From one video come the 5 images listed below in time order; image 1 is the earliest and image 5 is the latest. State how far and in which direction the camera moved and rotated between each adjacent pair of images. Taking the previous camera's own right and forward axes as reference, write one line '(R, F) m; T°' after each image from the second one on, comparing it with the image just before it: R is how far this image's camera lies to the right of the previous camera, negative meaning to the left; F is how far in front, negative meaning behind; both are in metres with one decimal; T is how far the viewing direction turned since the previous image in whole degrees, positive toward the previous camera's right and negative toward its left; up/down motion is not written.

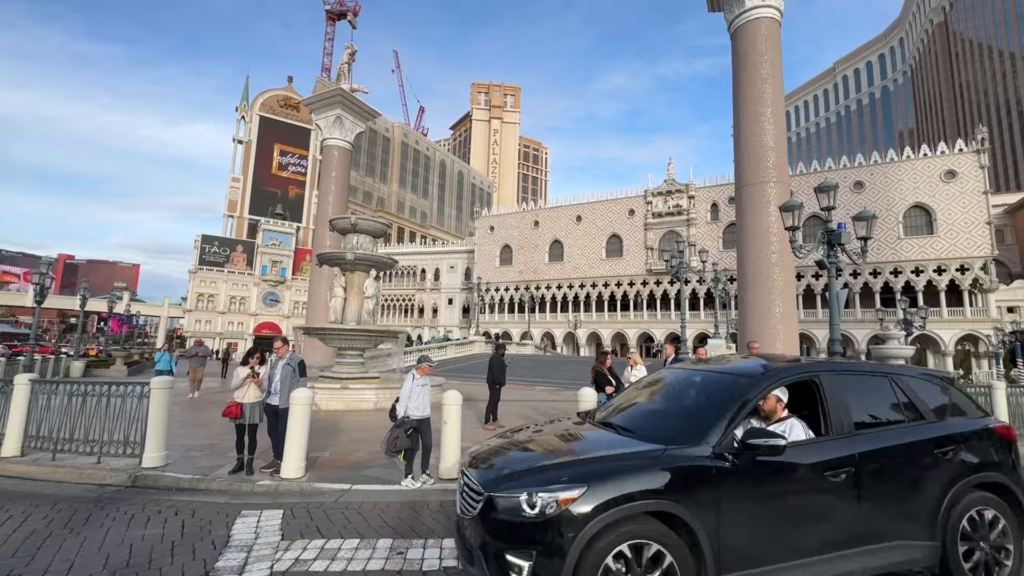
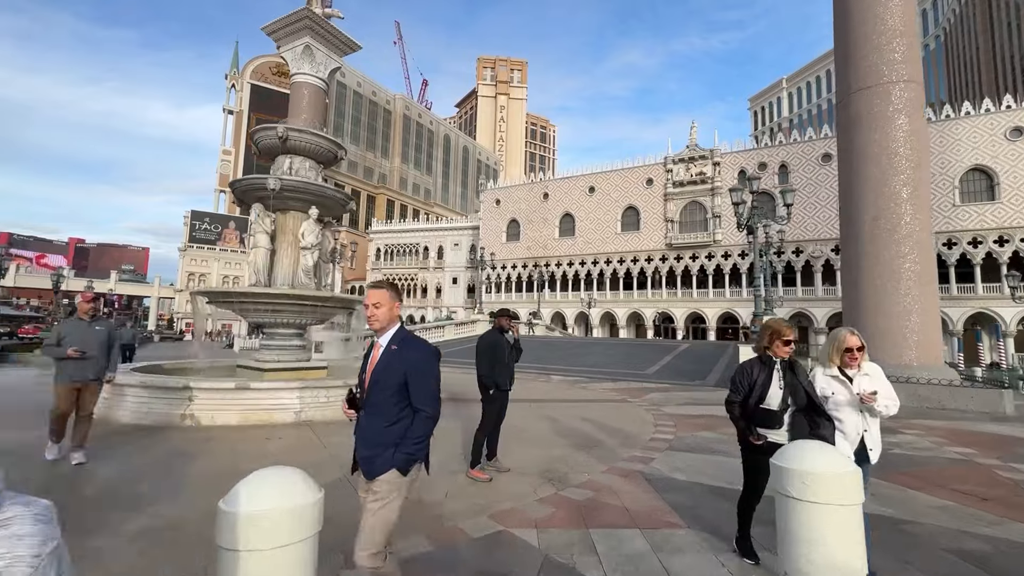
(0.0, +4.3) m; -1°
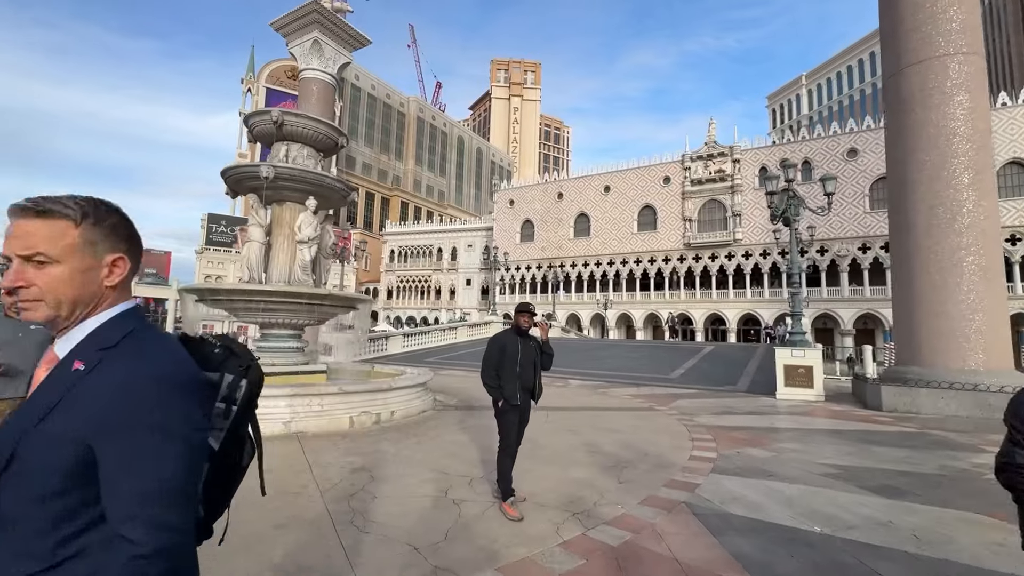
(0.0, +0.8) m; -2°
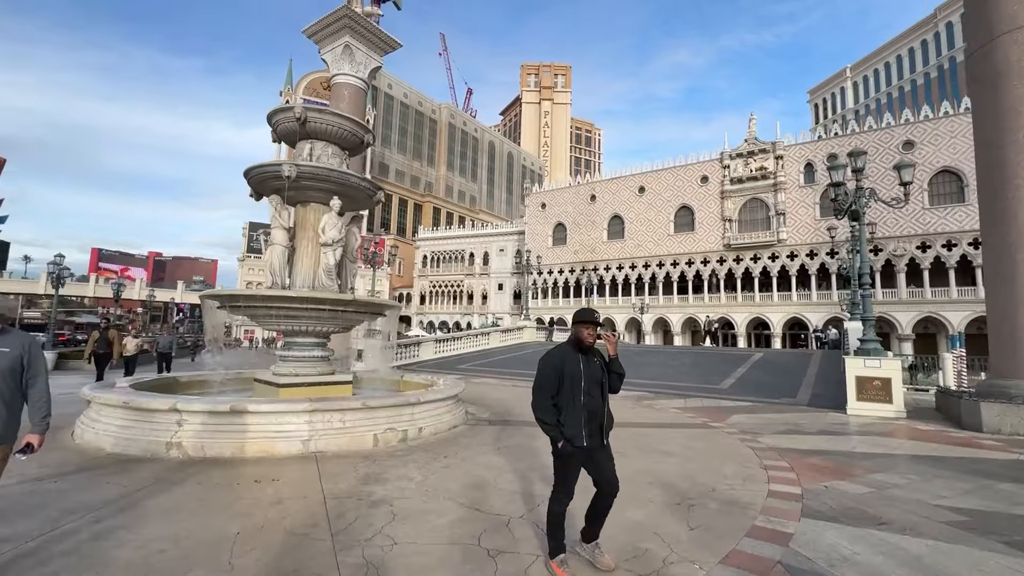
(-0.1, +0.7) m; -4°
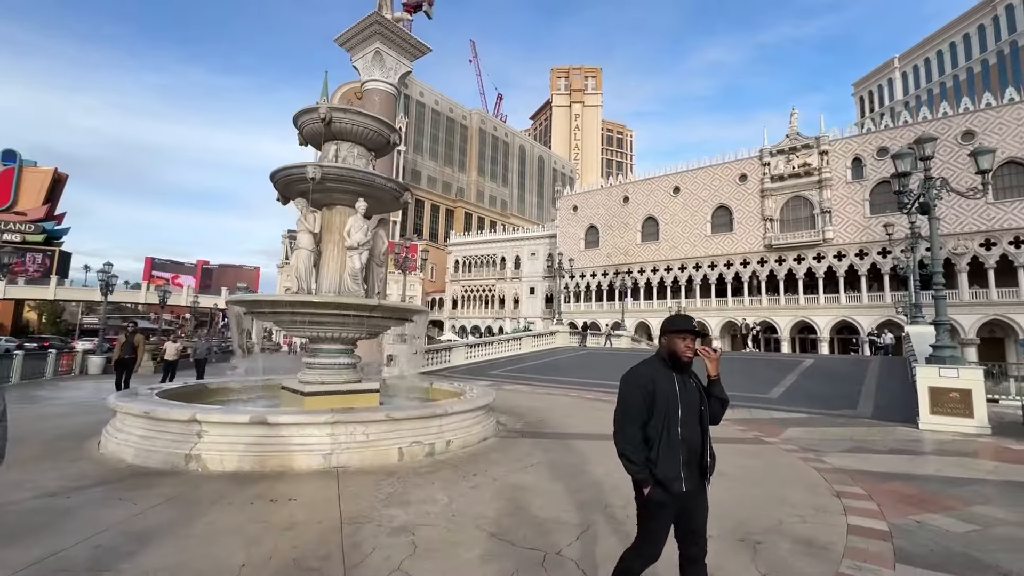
(0.0, +0.4) m; -4°
